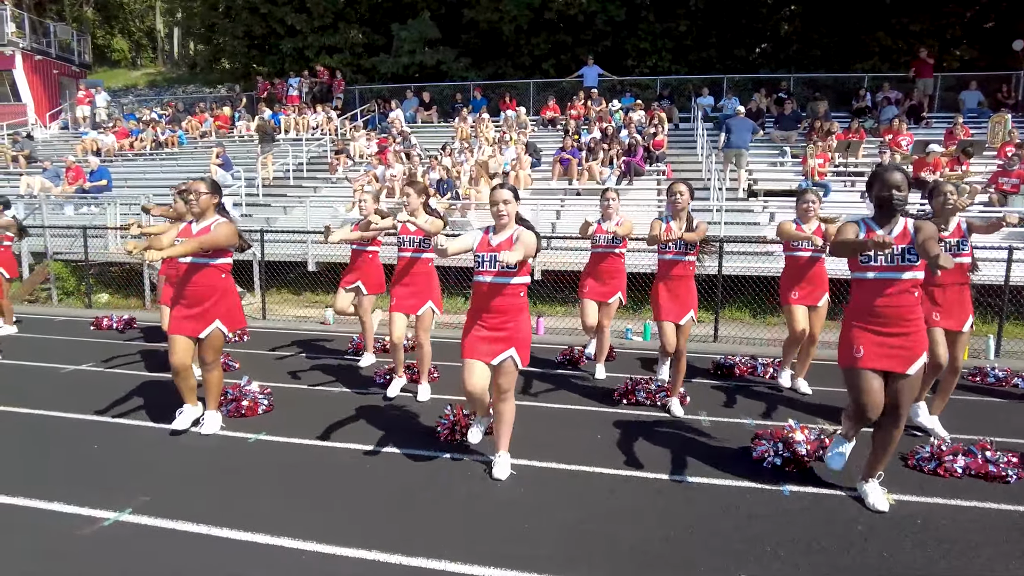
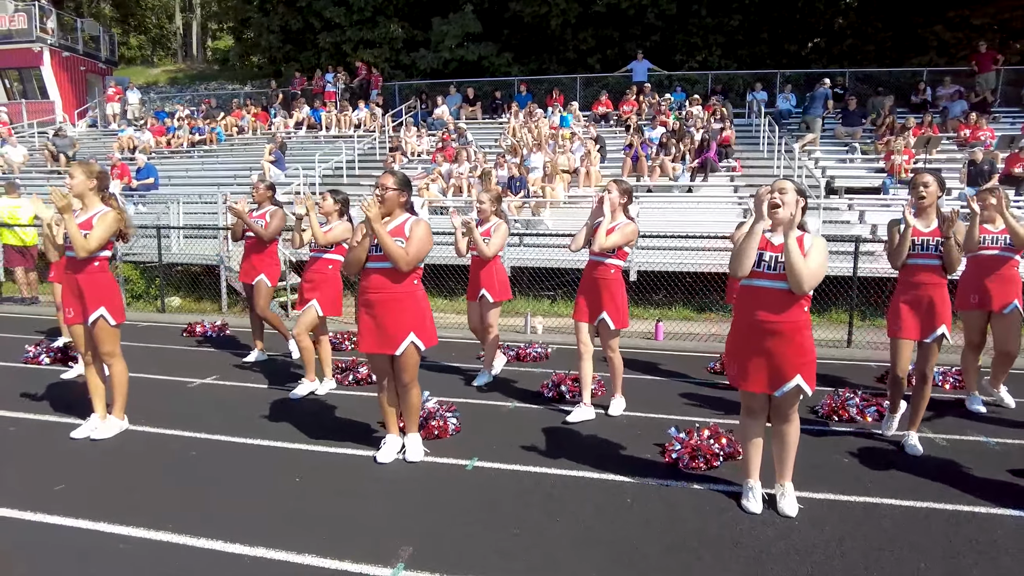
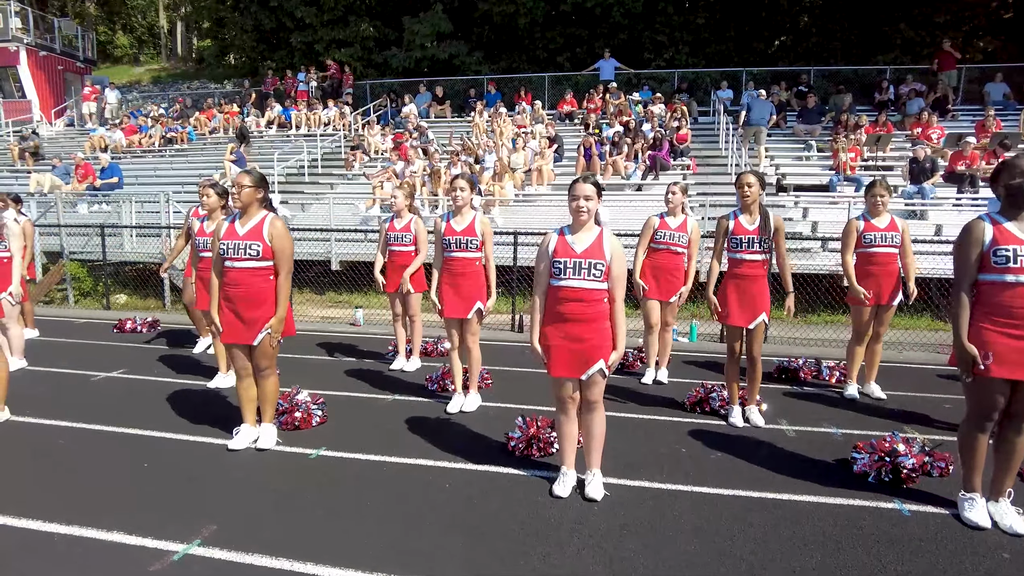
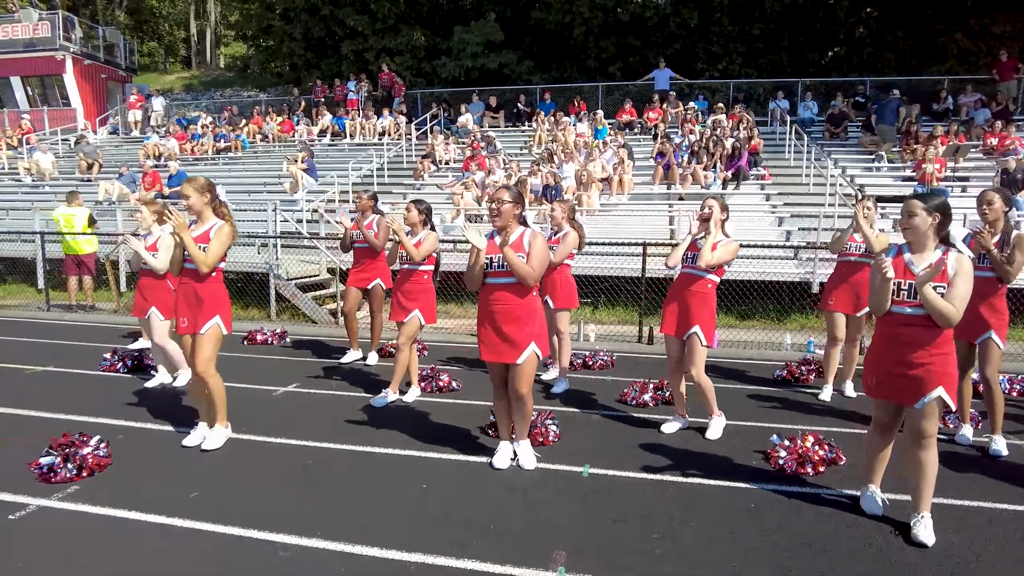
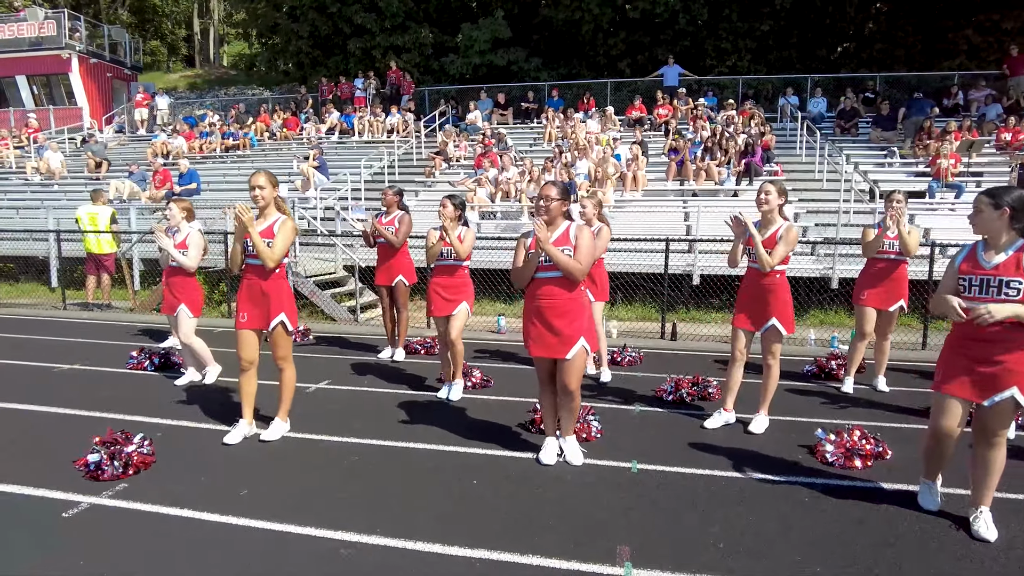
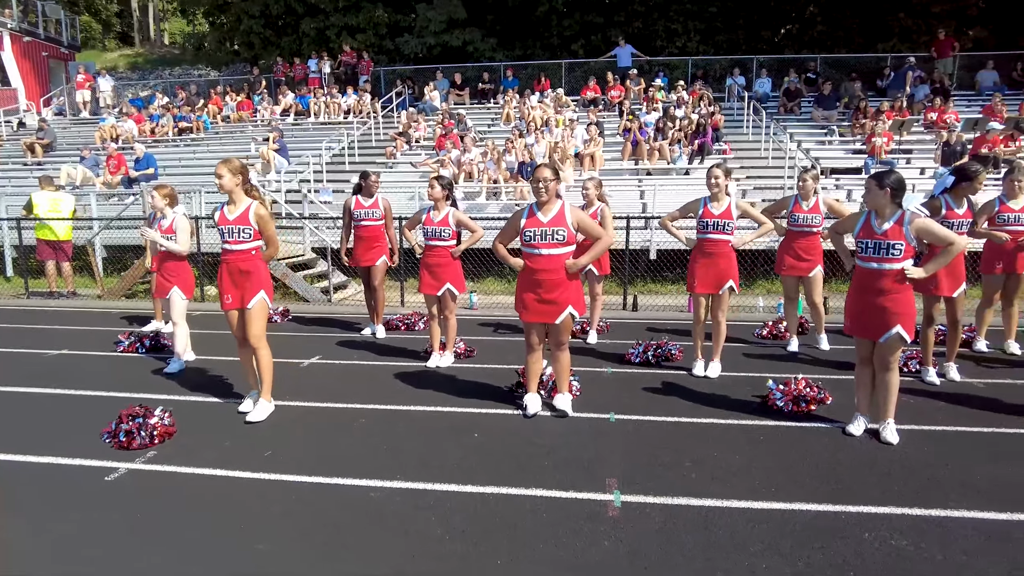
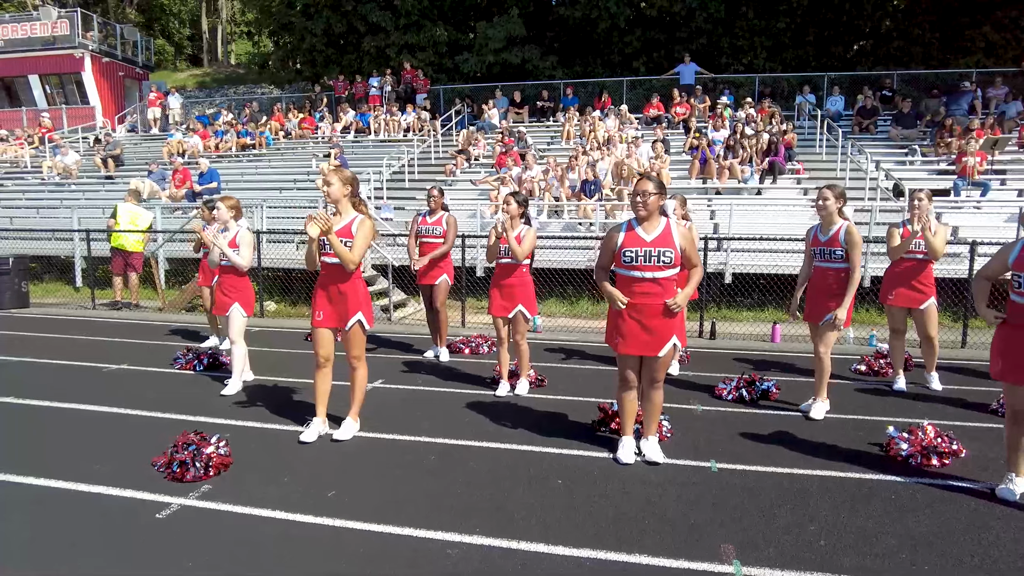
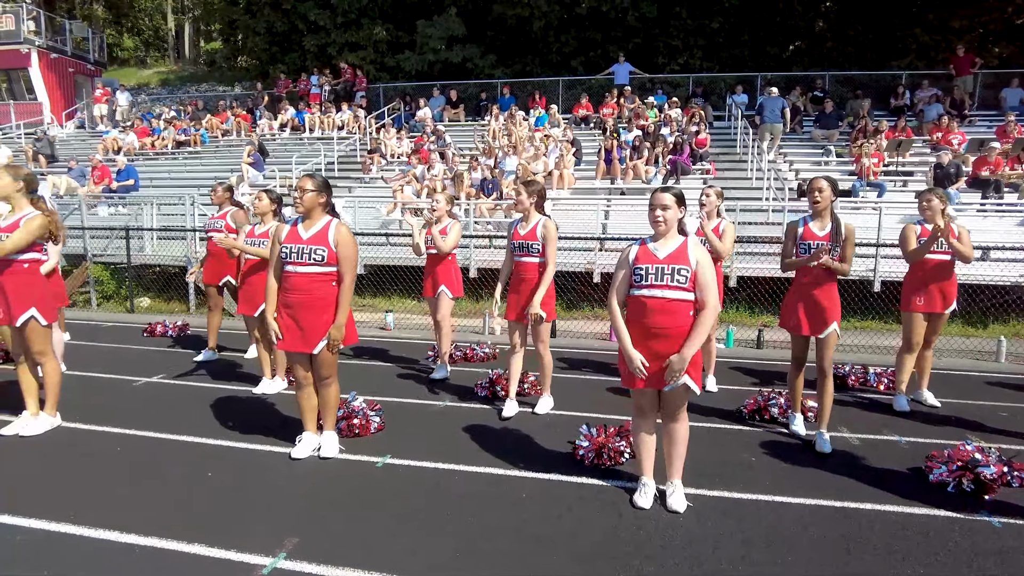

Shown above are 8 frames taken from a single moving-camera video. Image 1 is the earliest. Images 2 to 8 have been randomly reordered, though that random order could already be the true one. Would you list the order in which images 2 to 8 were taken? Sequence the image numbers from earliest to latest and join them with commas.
3, 8, 2, 4, 5, 7, 6
